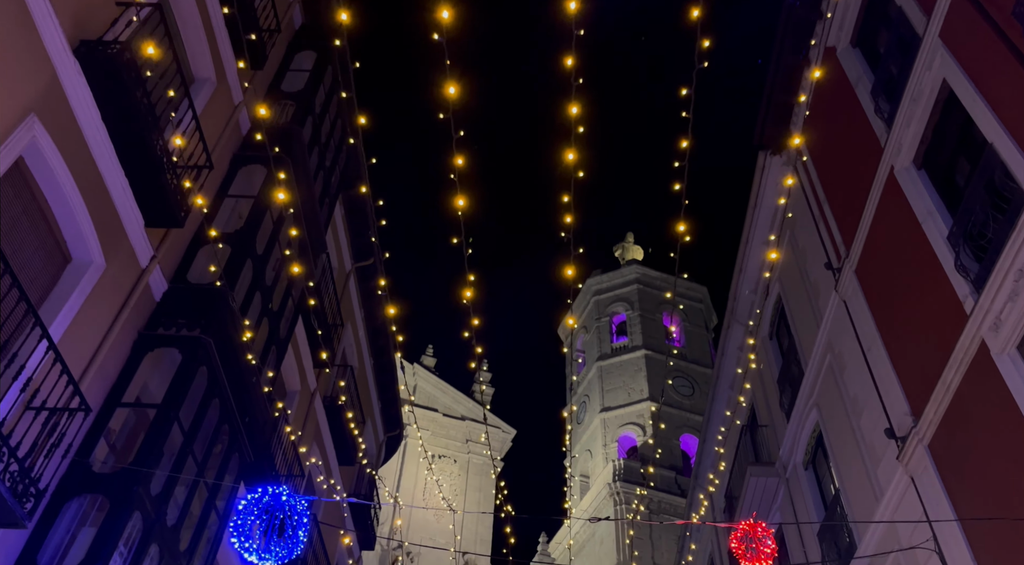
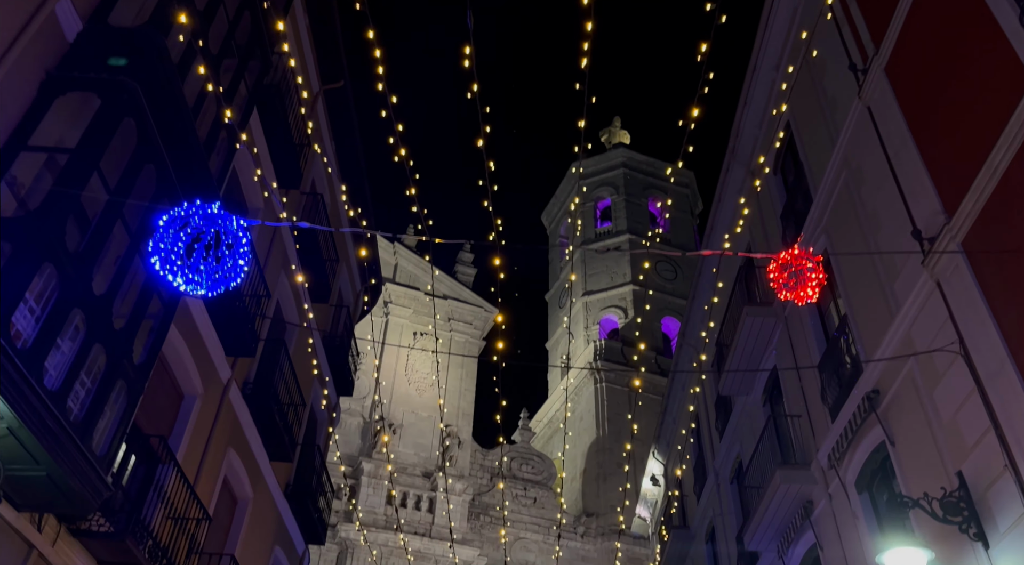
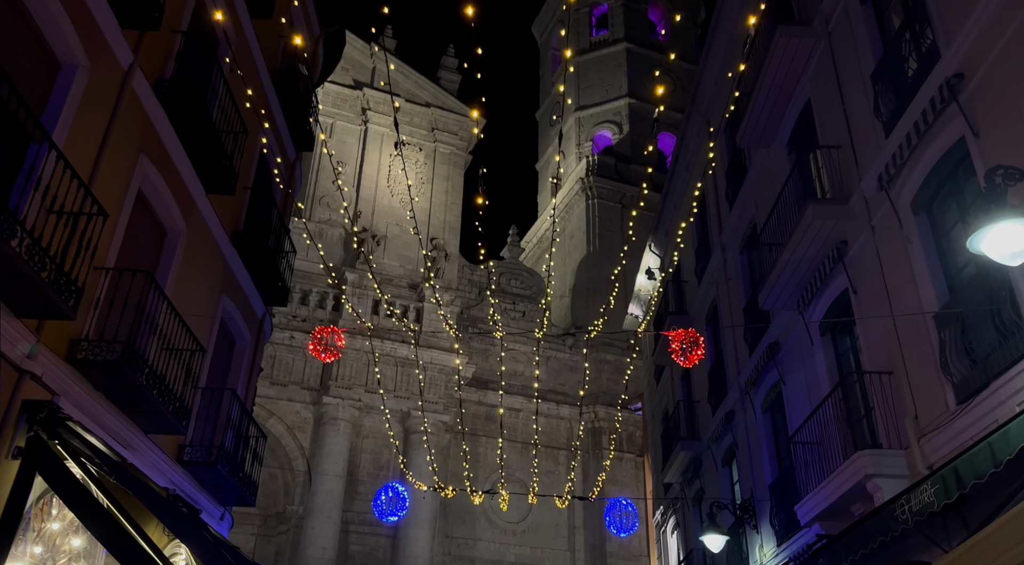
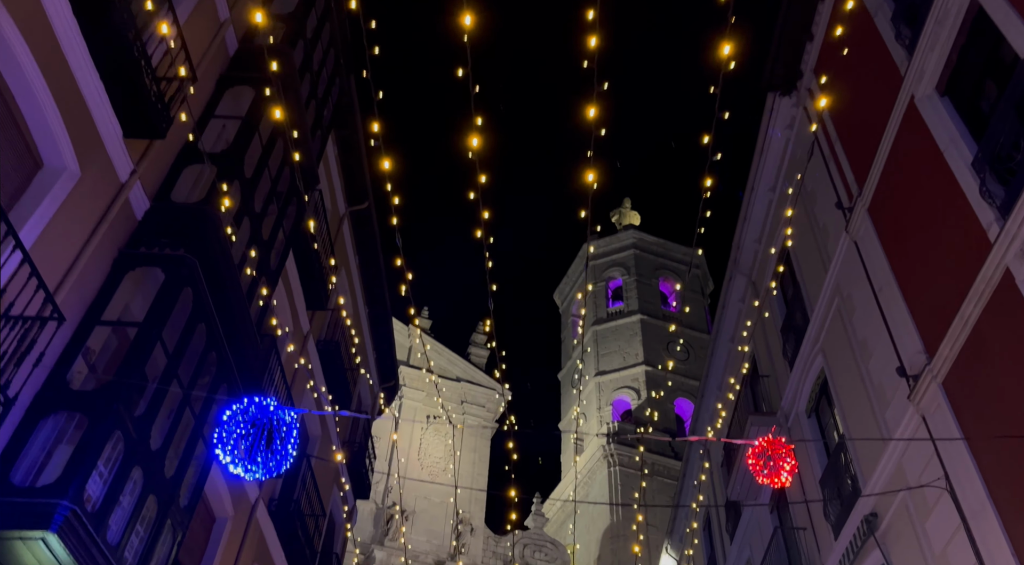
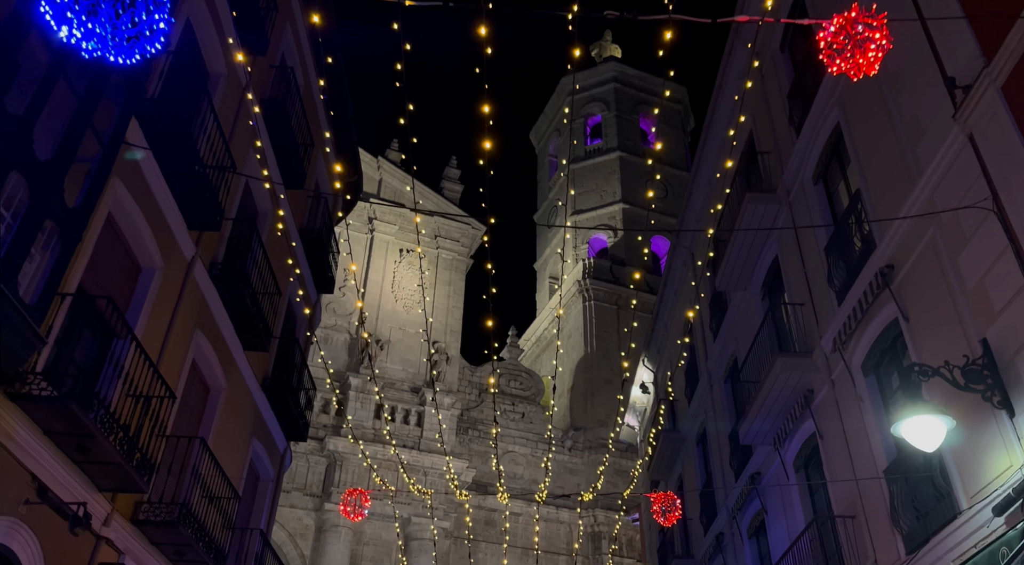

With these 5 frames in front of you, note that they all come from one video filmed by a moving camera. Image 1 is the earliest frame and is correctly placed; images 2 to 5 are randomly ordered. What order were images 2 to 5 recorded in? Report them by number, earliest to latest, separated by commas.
4, 2, 5, 3
